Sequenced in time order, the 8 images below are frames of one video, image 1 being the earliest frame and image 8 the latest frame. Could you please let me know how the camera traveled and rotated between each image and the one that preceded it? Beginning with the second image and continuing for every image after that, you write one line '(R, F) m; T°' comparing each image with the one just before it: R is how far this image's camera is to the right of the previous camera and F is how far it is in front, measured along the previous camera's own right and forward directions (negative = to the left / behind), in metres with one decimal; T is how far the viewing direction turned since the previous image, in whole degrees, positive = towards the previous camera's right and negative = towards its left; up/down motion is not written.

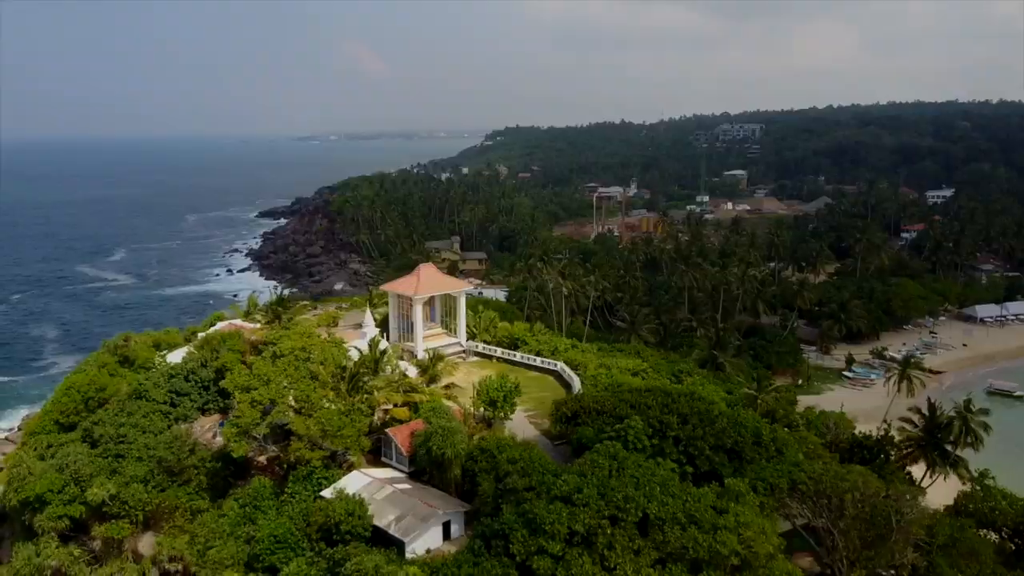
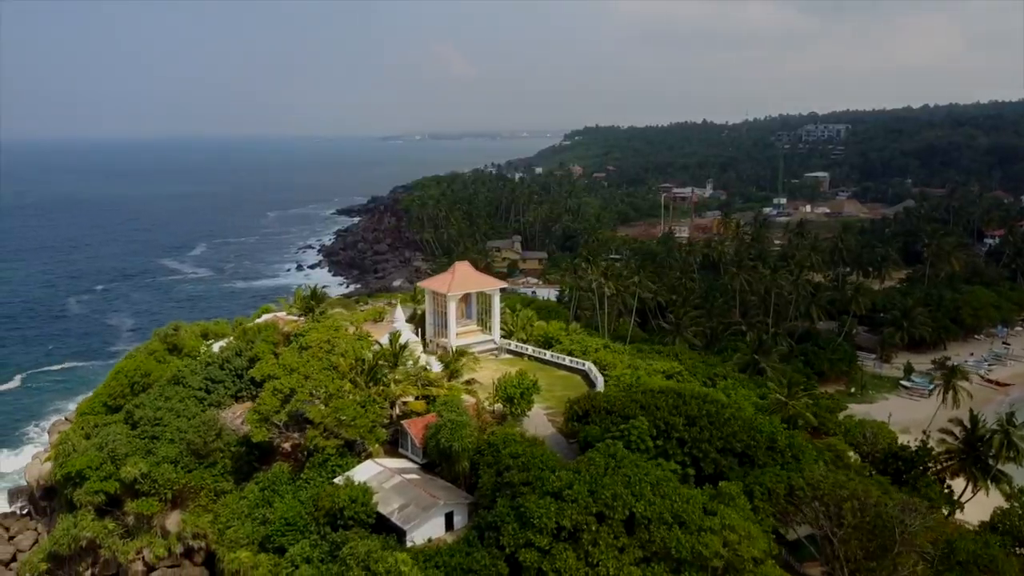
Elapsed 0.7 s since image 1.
(+1.8, -0.3) m; -6°
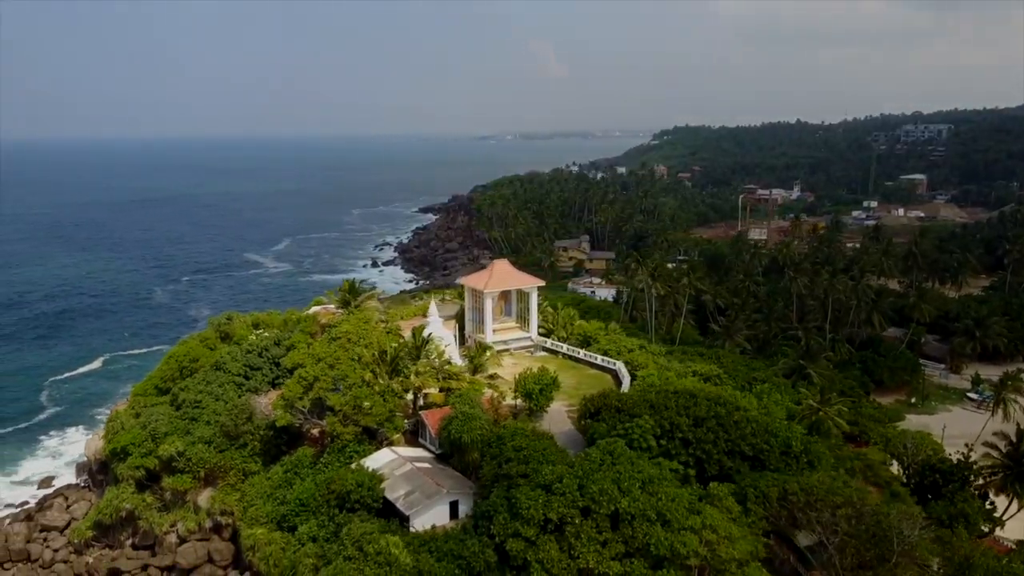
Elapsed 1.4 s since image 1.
(+2.0, -0.4) m; -6°
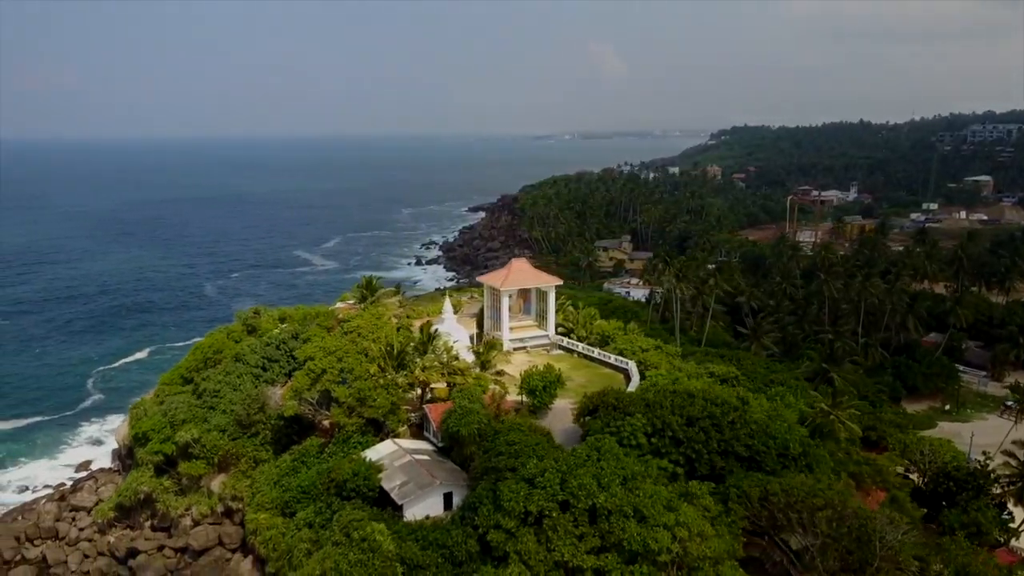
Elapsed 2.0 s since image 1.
(+1.5, -0.3) m; -4°
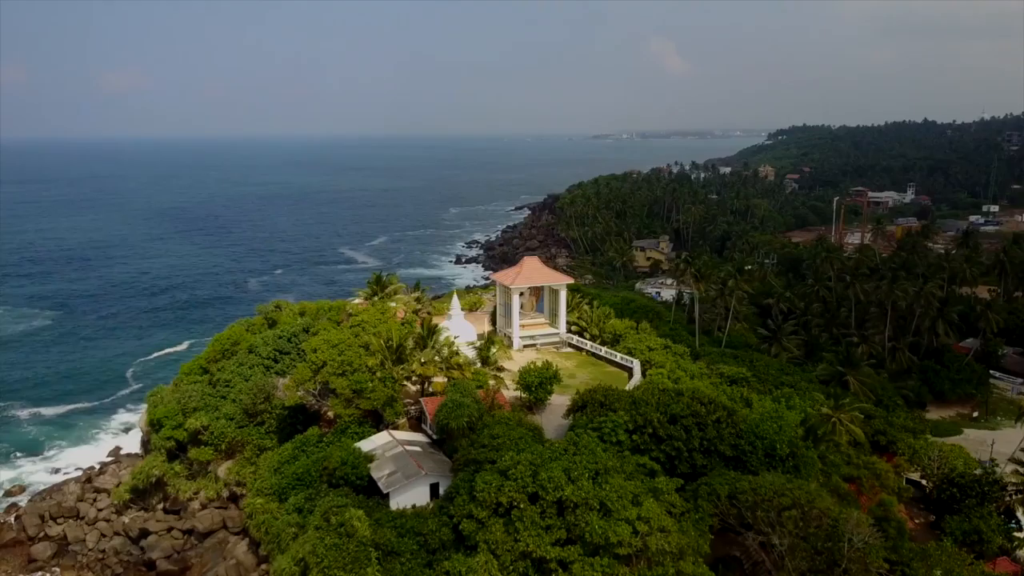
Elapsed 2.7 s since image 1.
(+1.8, -0.4) m; -4°
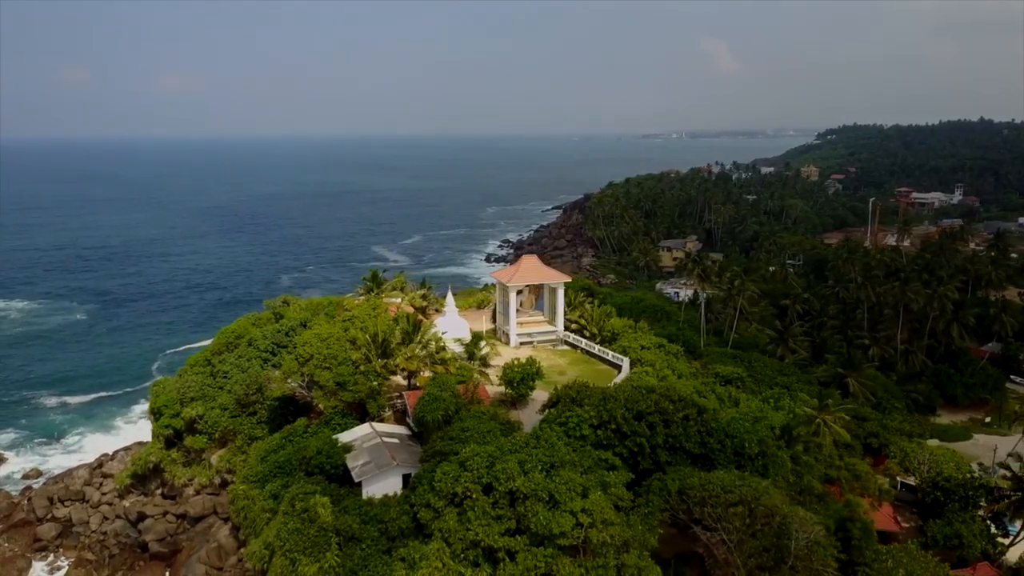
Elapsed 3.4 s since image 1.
(+2.0, -0.4) m; -3°
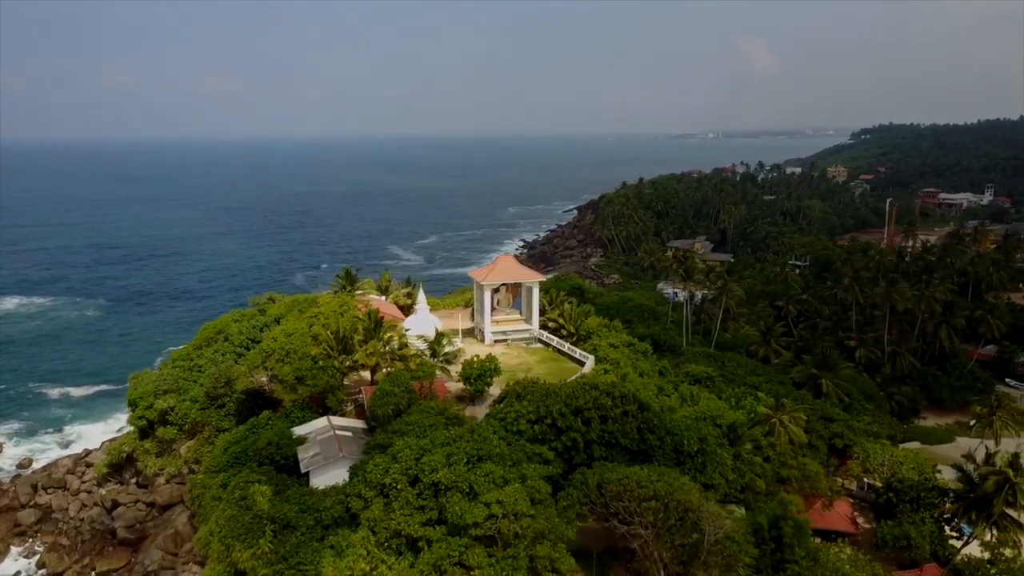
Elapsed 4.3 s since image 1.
(+2.4, -0.4) m; -2°
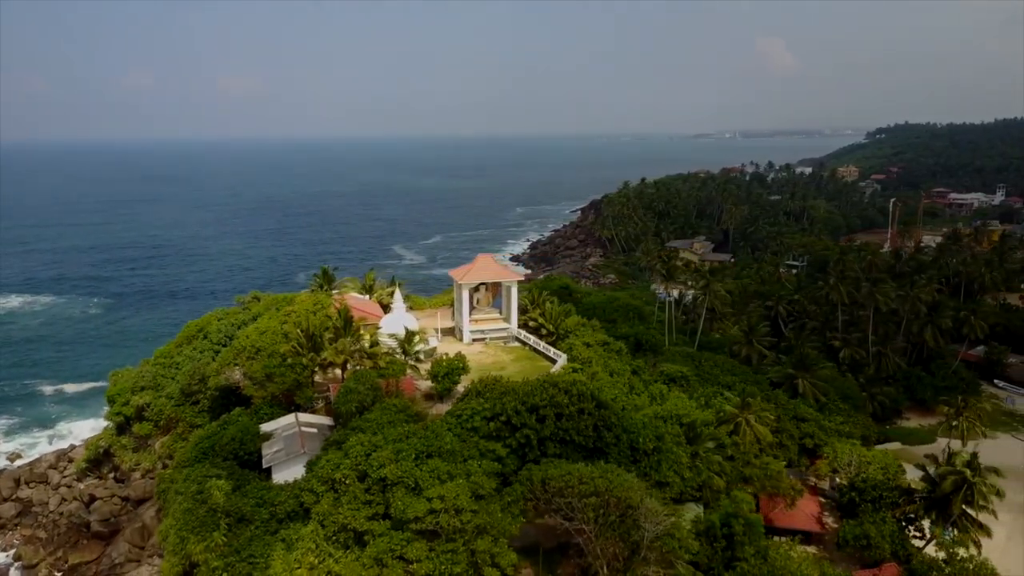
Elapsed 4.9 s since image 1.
(+1.6, -0.2) m; -1°
